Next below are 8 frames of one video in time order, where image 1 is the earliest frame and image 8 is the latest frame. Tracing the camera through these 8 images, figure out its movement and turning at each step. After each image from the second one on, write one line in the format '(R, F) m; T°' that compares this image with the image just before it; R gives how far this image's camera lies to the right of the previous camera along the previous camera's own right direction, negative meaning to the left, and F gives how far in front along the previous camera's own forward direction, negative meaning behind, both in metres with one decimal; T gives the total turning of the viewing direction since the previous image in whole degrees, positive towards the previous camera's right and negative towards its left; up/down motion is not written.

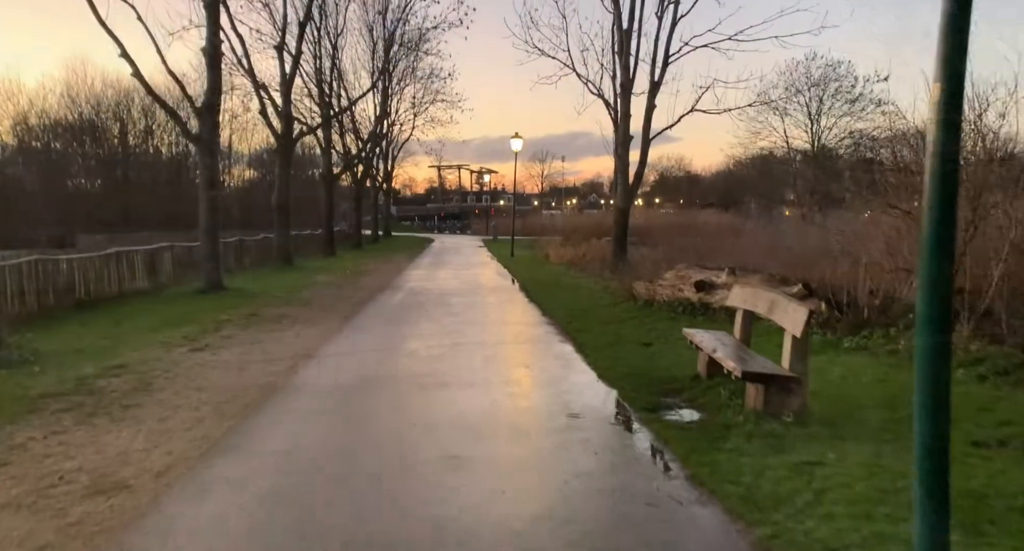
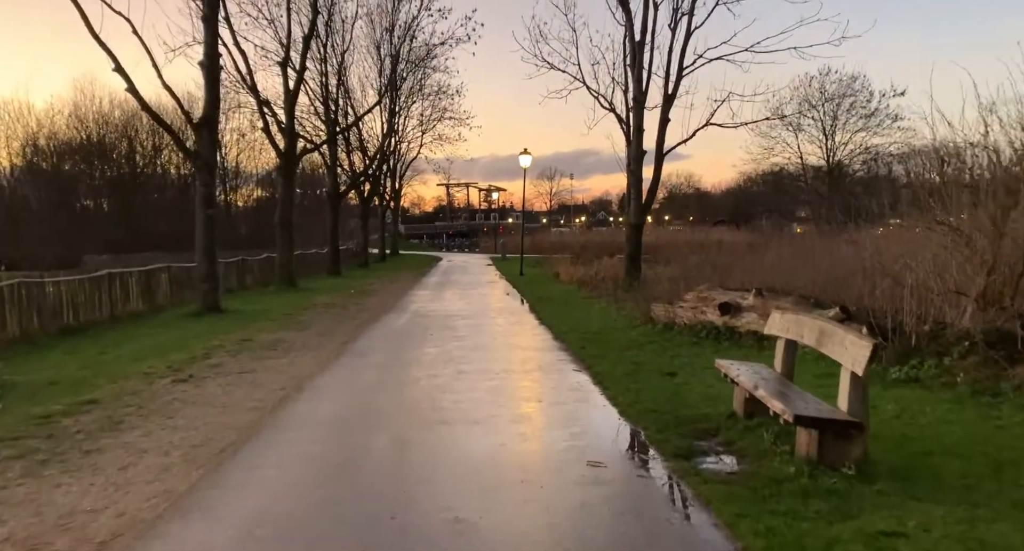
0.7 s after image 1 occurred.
(0.0, +0.8) m; -1°
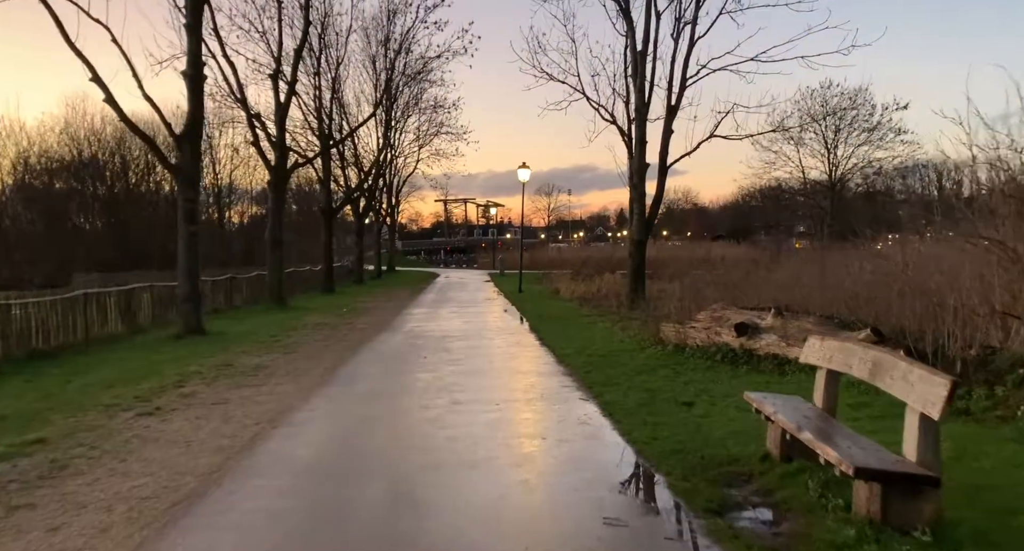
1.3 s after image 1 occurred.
(0.0, +0.8) m; 0°
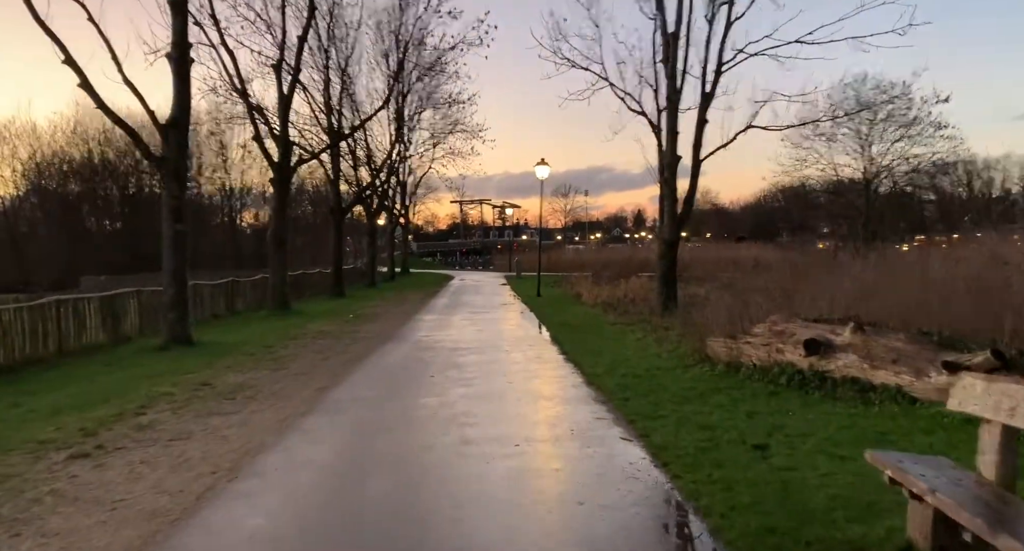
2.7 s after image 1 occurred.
(-0.1, +1.6) m; -1°
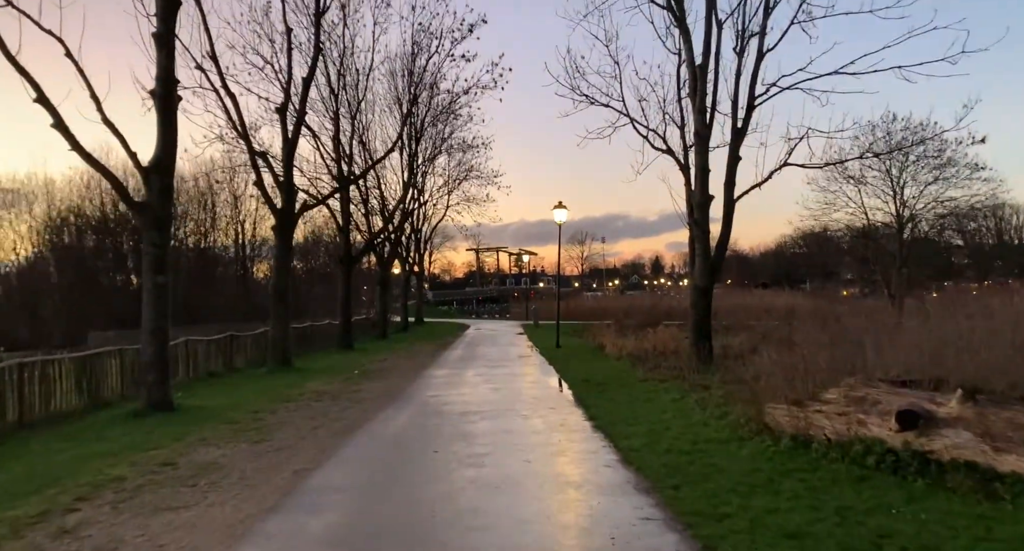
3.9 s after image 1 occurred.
(0.0, +1.5) m; -1°
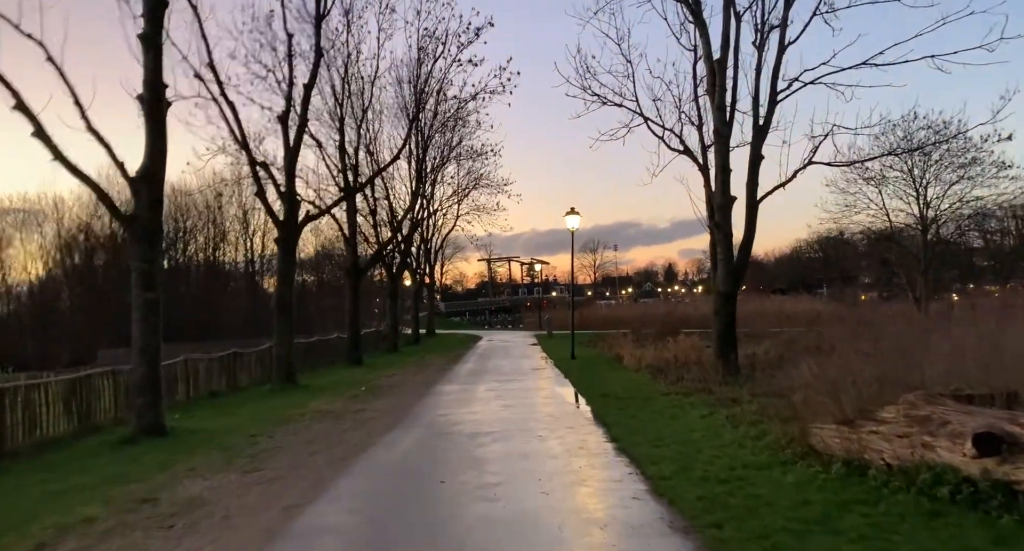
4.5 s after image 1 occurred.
(0.0, +0.9) m; -1°
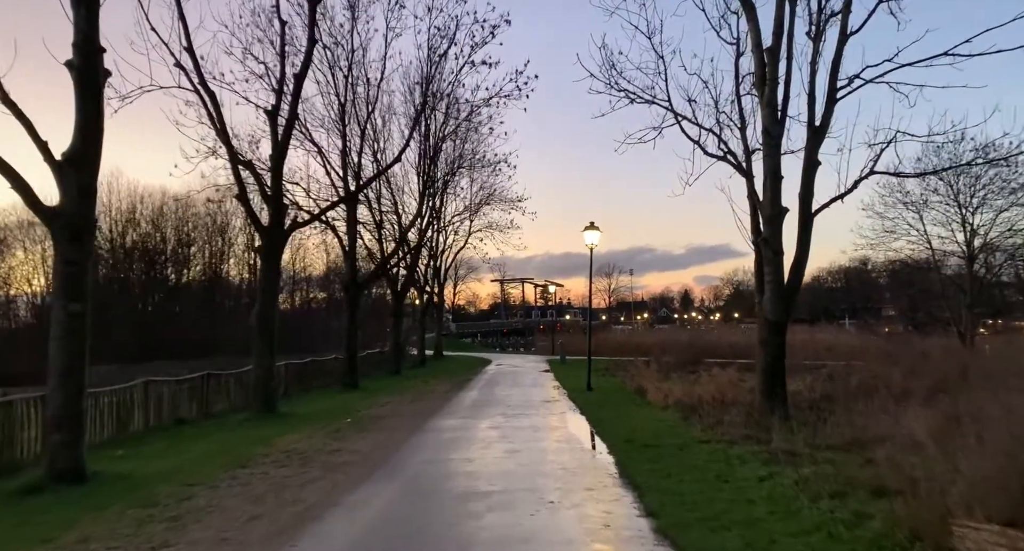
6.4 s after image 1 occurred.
(+0.1, +2.4) m; -1°
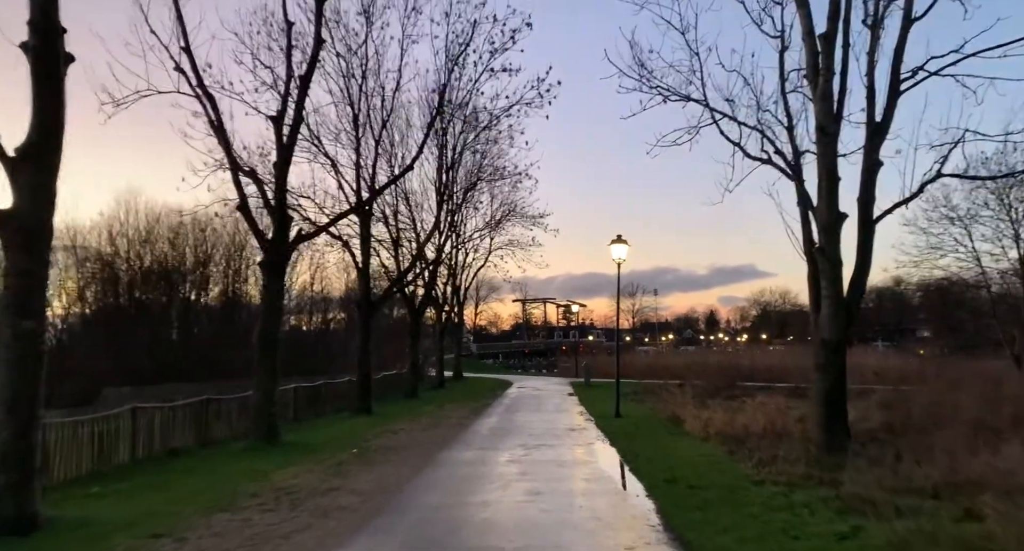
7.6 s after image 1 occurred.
(0.0, +1.5) m; -2°
